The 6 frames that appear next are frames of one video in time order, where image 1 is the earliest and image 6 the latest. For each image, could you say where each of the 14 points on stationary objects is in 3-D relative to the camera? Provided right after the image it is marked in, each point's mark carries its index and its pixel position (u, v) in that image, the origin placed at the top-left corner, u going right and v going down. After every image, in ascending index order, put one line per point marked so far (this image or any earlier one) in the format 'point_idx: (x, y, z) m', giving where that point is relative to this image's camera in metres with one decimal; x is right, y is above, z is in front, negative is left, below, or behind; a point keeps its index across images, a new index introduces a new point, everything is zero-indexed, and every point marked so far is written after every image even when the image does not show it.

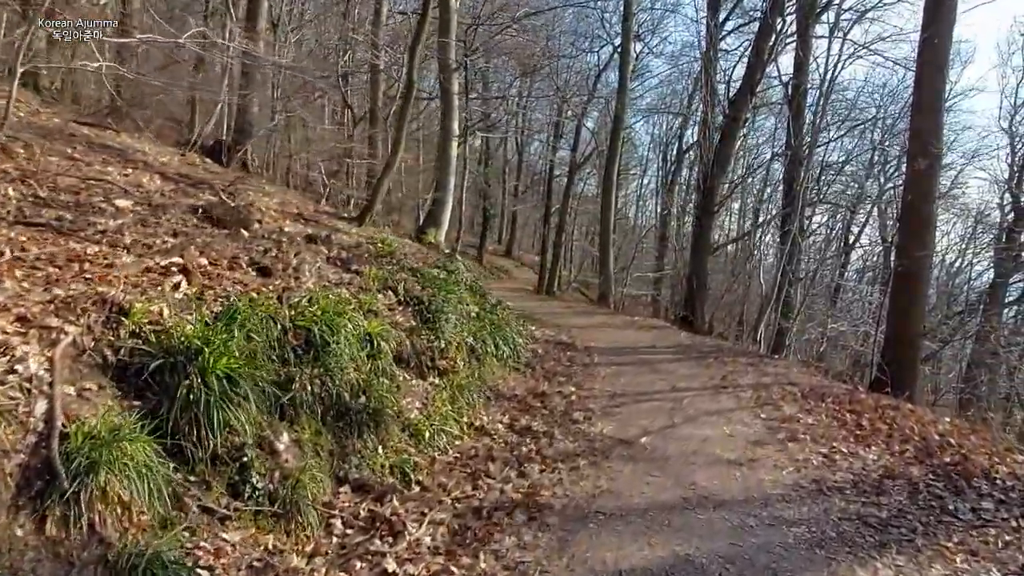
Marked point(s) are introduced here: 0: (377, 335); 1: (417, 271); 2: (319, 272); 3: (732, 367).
0: (-0.7, -0.3, +4.7) m
1: (-0.8, +0.1, +7.2) m
2: (-1.1, +0.1, +5.1) m
3: (+2.3, -0.8, +9.3) m
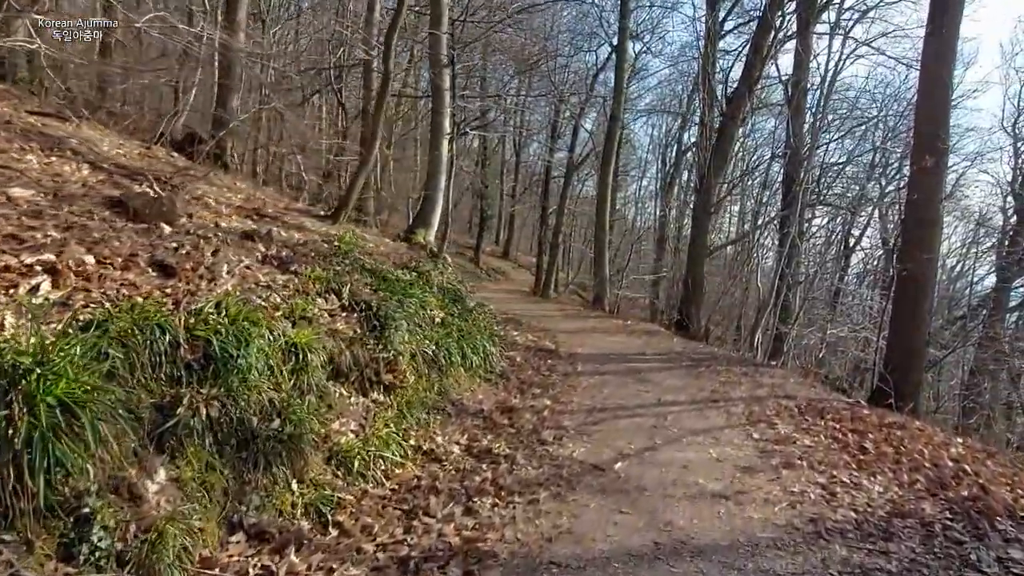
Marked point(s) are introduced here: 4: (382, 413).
0: (-1.0, -0.3, +4.1) m
1: (-1.0, +0.1, +6.5) m
2: (-1.4, +0.1, +4.5) m
3: (+2.1, -0.9, +8.7) m
4: (-0.7, -0.6, +4.5) m
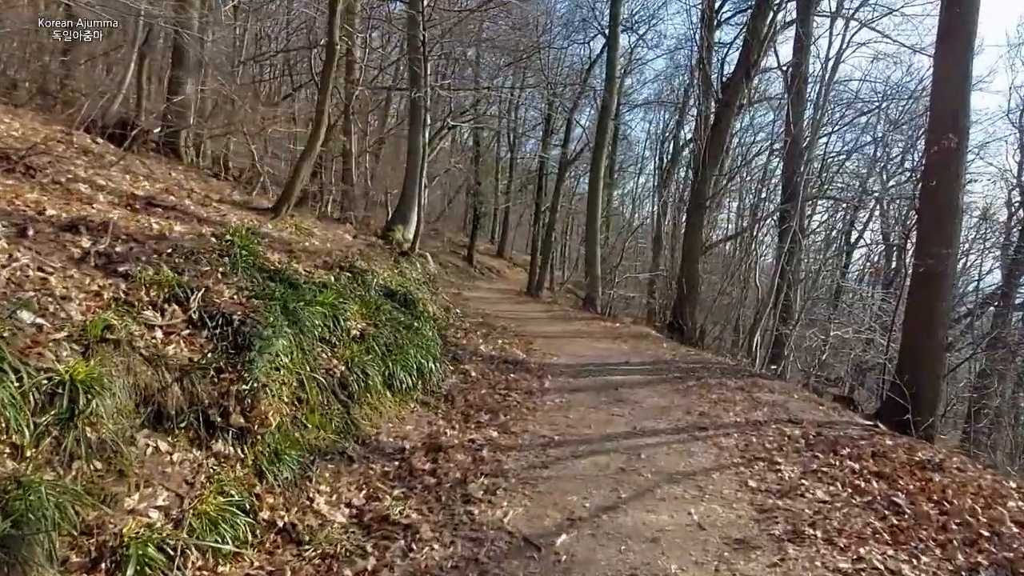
0: (-1.4, -0.3, +2.8) m
1: (-1.4, +0.1, +5.2) m
2: (-1.8, 0.0, +3.1) m
3: (+1.7, -0.9, +7.4) m
4: (-1.0, -0.7, +3.2) m
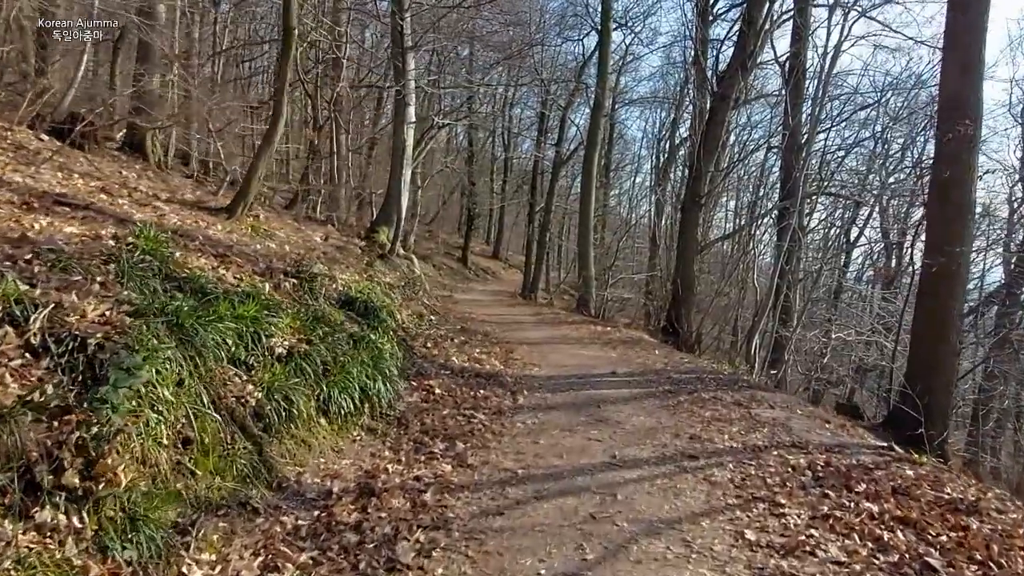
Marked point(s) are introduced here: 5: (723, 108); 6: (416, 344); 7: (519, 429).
0: (-1.6, -0.4, +2.0) m
1: (-1.6, 0.0, +4.4) m
2: (-2.0, 0.0, +2.3) m
3: (+1.5, -0.9, +6.6) m
4: (-1.3, -0.7, +2.4) m
5: (+3.5, +2.9, +14.4) m
6: (-0.9, -0.5, +8.1) m
7: (0.0, -0.9, +5.7) m
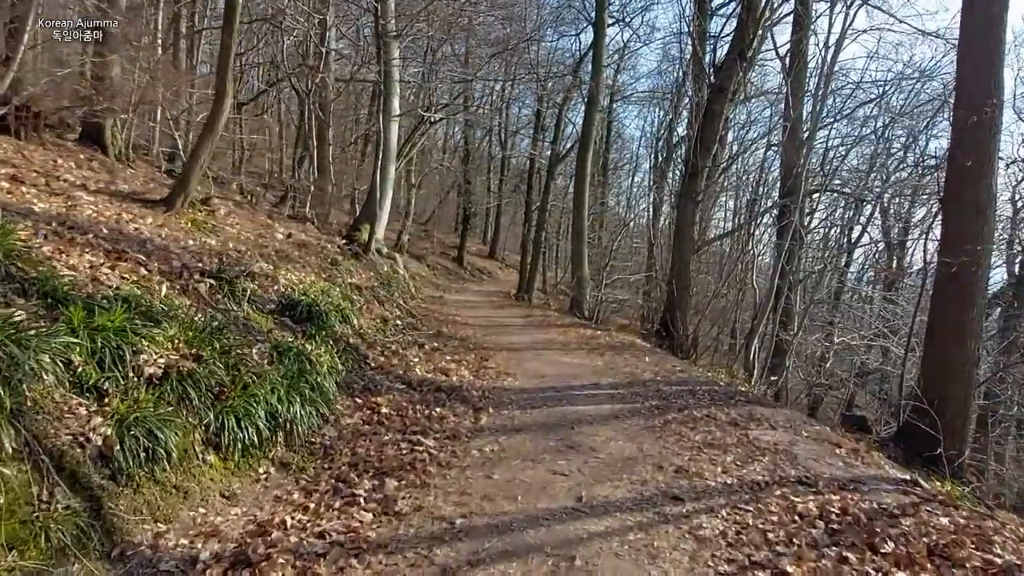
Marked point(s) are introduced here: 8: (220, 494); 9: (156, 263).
0: (-1.8, -0.4, +1.1) m
1: (-1.9, 0.0, +3.5) m
2: (-2.2, 0.0, +1.4) m
3: (+1.2, -1.0, +5.6) m
4: (-1.5, -0.7, +1.4) m
5: (+3.2, +2.9, +13.5) m
6: (-1.2, -0.5, +7.2) m
7: (-0.2, -0.9, +4.8) m
8: (-1.2, -0.8, +3.6) m
9: (-2.1, +0.2, +5.1) m
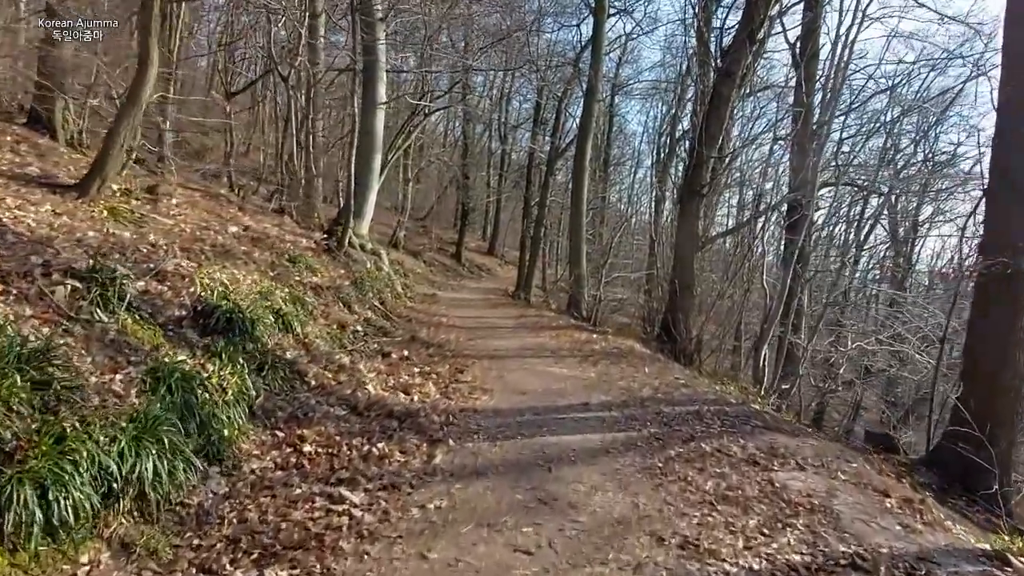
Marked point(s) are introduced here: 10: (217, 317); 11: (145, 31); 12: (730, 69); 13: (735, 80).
0: (-2.1, -0.4, -0.2) m
1: (-2.1, 0.0, +2.2) m
2: (-2.5, -0.1, +0.2) m
3: (+1.0, -1.0, +4.4) m
4: (-1.8, -0.8, +0.2) m
5: (+3.0, +2.9, +12.2) m
6: (-1.4, -0.5, +5.9) m
7: (-0.4, -1.0, +3.6) m
8: (-1.4, -0.8, +2.3) m
9: (-2.3, +0.1, +3.9) m
10: (-1.8, -0.2, +5.2) m
11: (-2.8, +2.0, +6.8) m
12: (+3.0, +3.2, +12.2) m
13: (+3.1, +3.0, +12.1) m
